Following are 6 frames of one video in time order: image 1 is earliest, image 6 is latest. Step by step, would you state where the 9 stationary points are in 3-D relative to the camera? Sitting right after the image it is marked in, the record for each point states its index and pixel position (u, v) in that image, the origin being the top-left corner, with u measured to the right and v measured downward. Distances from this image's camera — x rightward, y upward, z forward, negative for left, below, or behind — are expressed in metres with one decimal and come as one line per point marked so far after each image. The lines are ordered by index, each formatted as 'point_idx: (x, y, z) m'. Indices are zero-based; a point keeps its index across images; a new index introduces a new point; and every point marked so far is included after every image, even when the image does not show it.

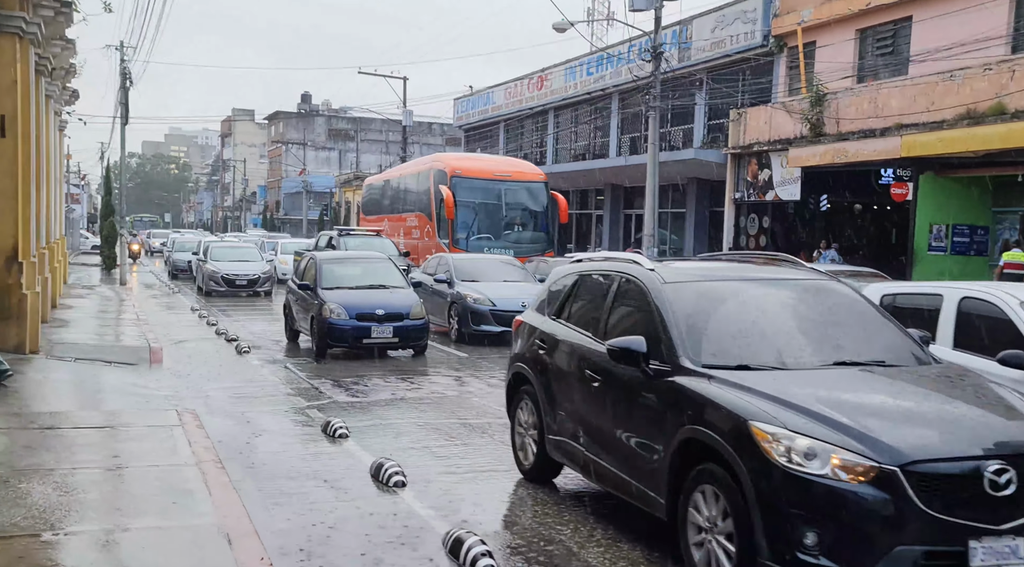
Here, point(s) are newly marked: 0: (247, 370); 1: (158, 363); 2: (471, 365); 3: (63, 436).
0: (-3.7, -1.2, +13.3) m
1: (-5.1, -1.1, +13.9) m
2: (-0.5, -1.2, +13.1) m
3: (-3.6, -1.2, +7.8) m
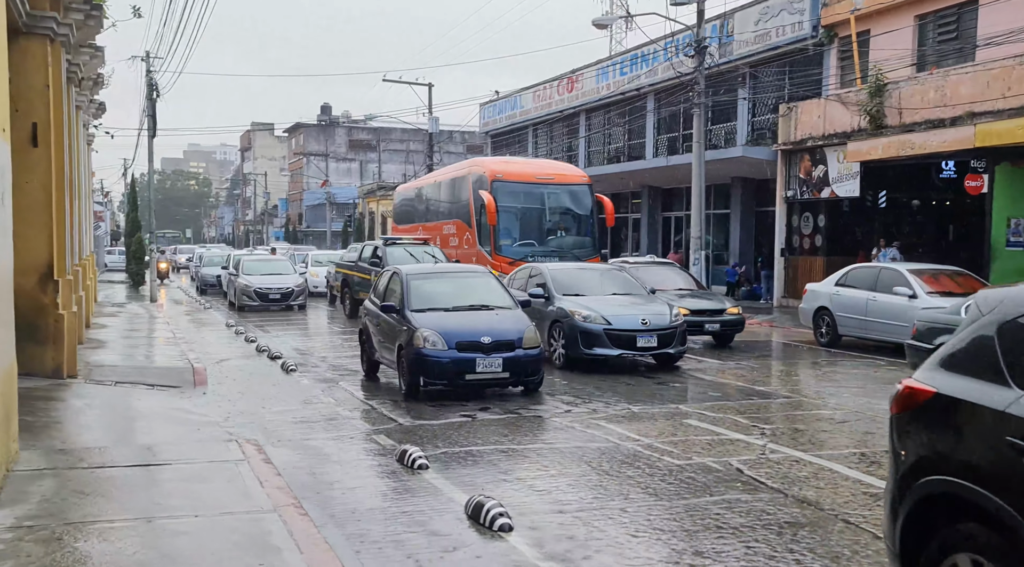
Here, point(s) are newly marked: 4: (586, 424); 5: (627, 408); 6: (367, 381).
0: (-2.8, -1.4, +12.4) m
1: (-4.2, -1.4, +13.0) m
2: (+0.4, -1.3, +12.1) m
3: (-2.8, -1.4, +6.8) m
4: (+0.7, -1.4, +9.6) m
5: (+1.2, -1.3, +10.5) m
6: (-2.0, -1.4, +13.2) m
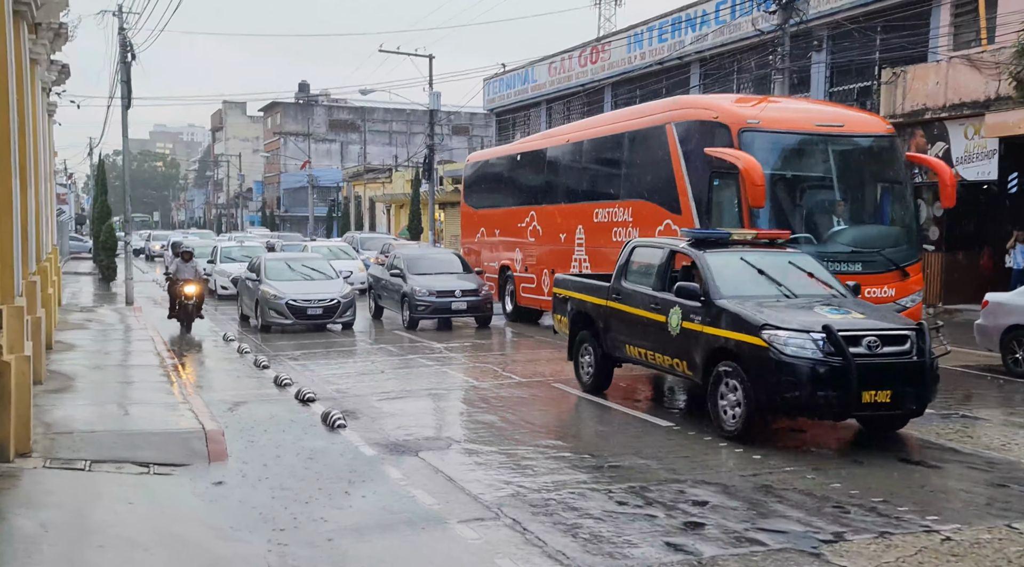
0: (-1.2, -1.7, +8.3) m
1: (-2.7, -1.6, +8.8) m
2: (+1.9, -1.6, +8.0) m
3: (-1.1, -1.7, +2.7) m
4: (+2.3, -1.7, +5.6) m
5: (+2.8, -1.6, +6.4) m
6: (-0.5, -1.6, +9.0) m
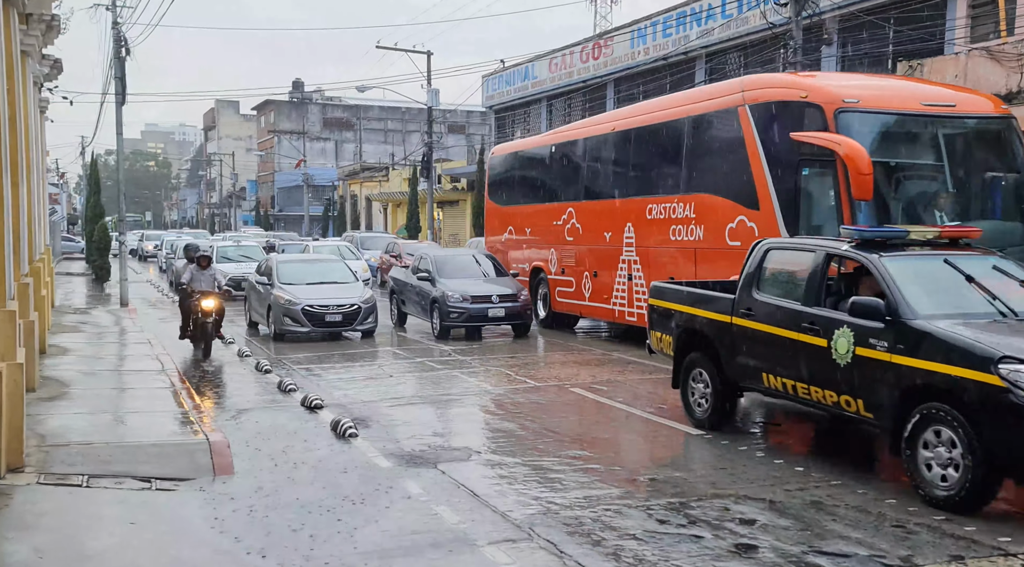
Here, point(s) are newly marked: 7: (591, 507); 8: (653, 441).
0: (-1.0, -1.7, +7.7) m
1: (-2.4, -1.6, +8.3) m
2: (+2.1, -1.6, +7.5) m
3: (-0.9, -1.8, +2.2) m
4: (+2.6, -1.7, +5.1) m
5: (+3.0, -1.6, +5.9) m
6: (-0.3, -1.6, +8.5) m
7: (+0.6, -1.7, +7.2) m
8: (+1.3, -1.5, +9.1) m
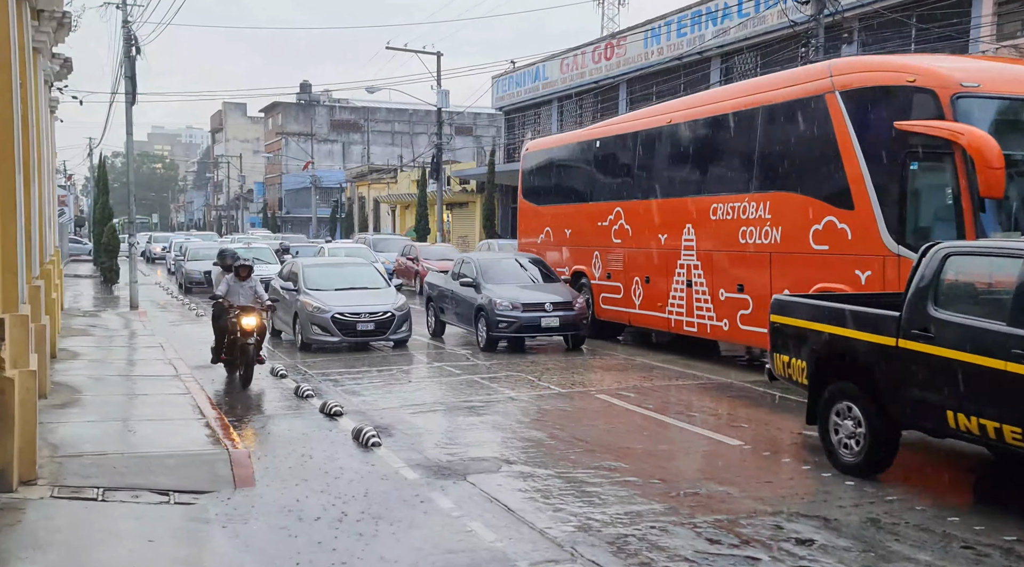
0: (-0.7, -1.7, +7.4) m
1: (-2.2, -1.7, +7.9) m
2: (+2.4, -1.6, +7.1) m
3: (-0.6, -1.8, +1.8) m
4: (+2.8, -1.7, +4.7) m
5: (+3.3, -1.7, +5.5) m
6: (0.0, -1.7, +8.1) m
7: (+0.9, -1.7, +6.8) m
8: (+1.6, -1.5, +8.8) m
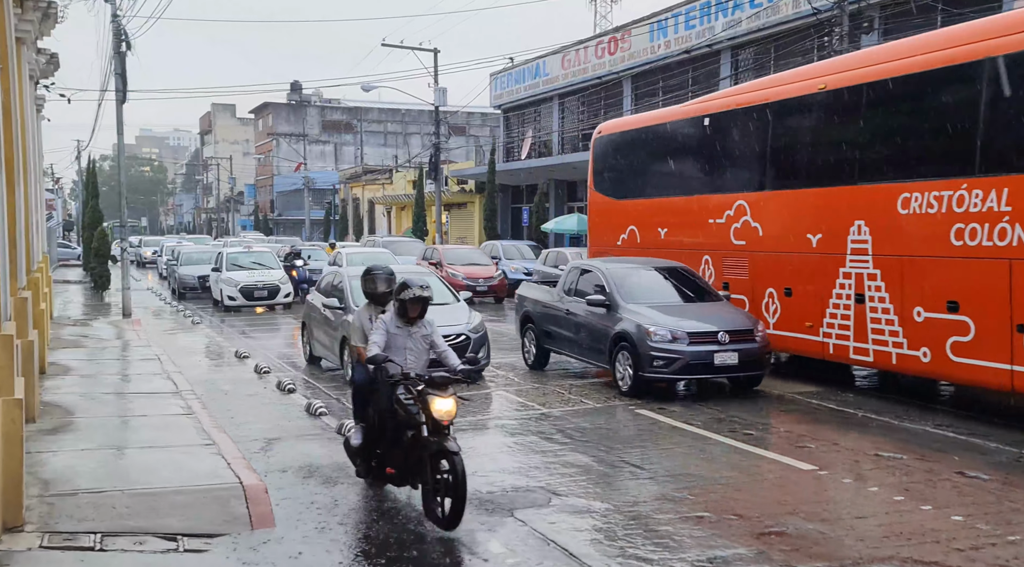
0: (-0.3, -1.8, +6.4) m
1: (-1.7, -1.8, +6.9) m
2: (+2.8, -1.7, +6.2) m
3: (-0.2, -1.9, +0.8) m
4: (+3.3, -1.8, +3.8) m
5: (+3.7, -1.7, +4.6) m
6: (+0.4, -1.7, +7.2) m
7: (+1.3, -1.8, +5.9) m
8: (+2.0, -1.6, +7.8) m
